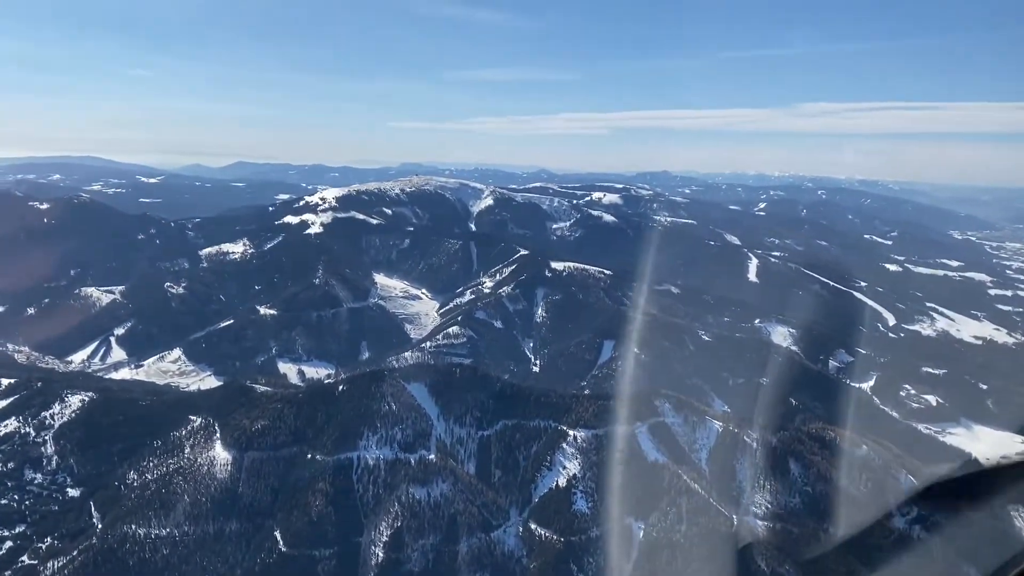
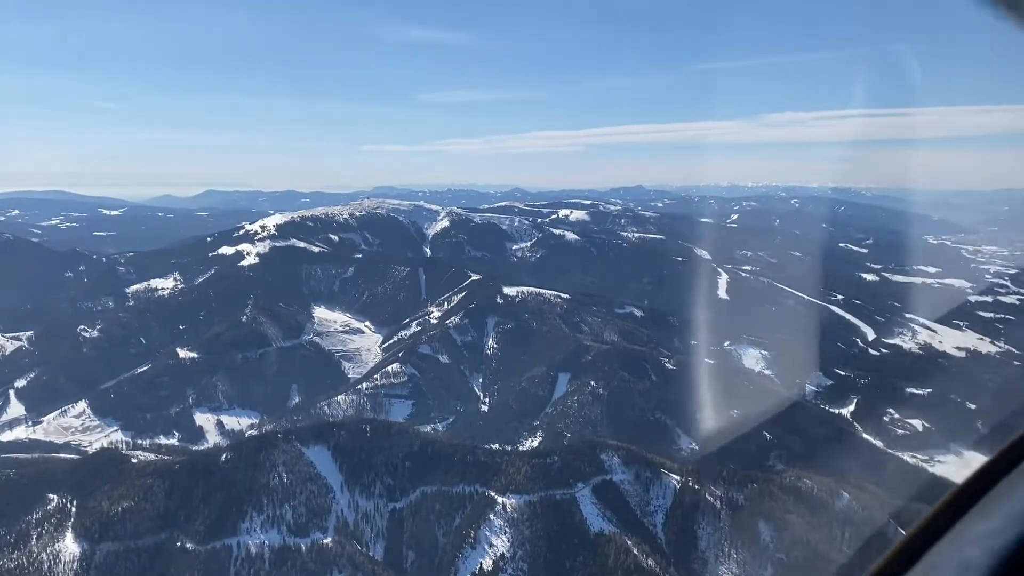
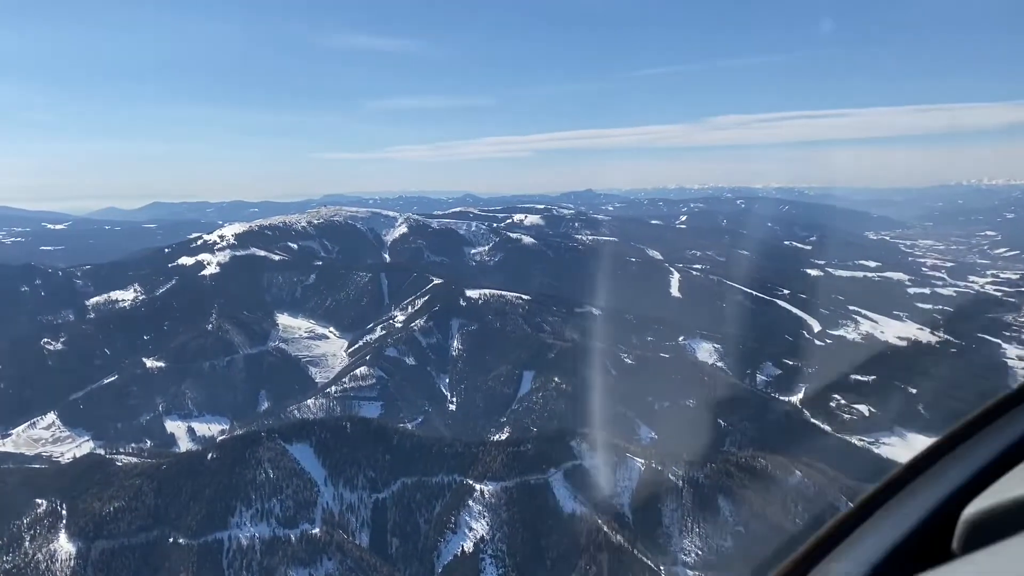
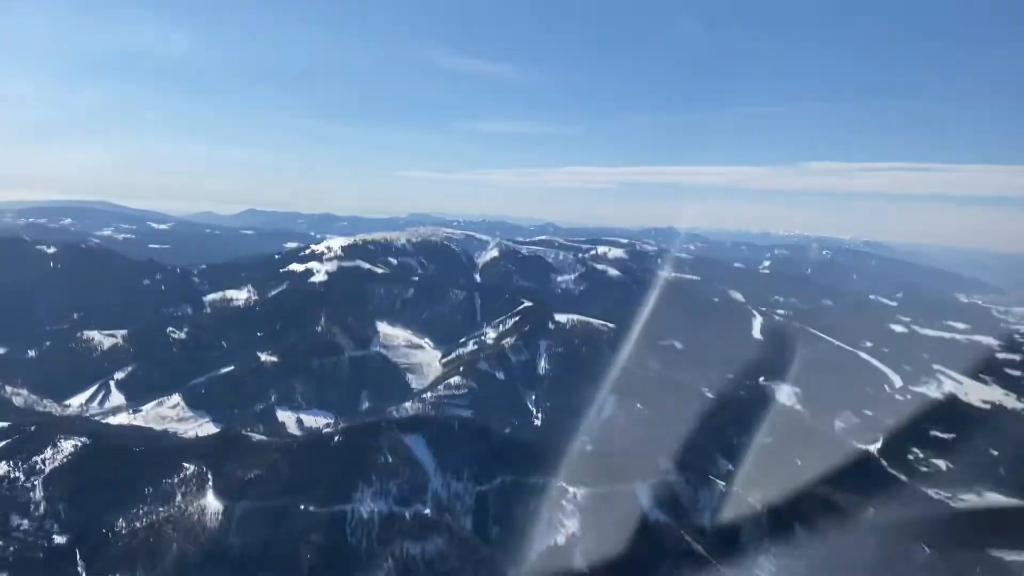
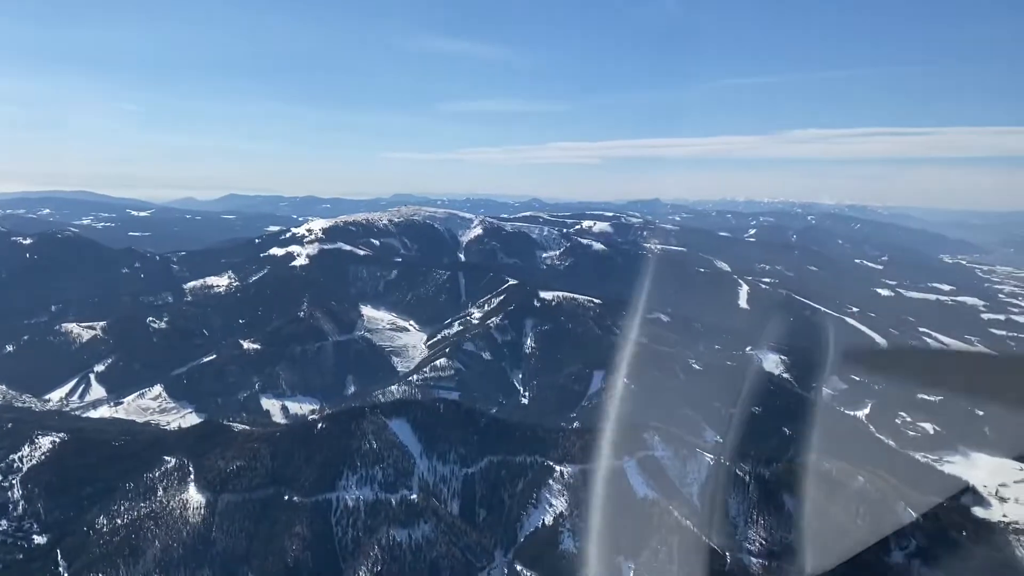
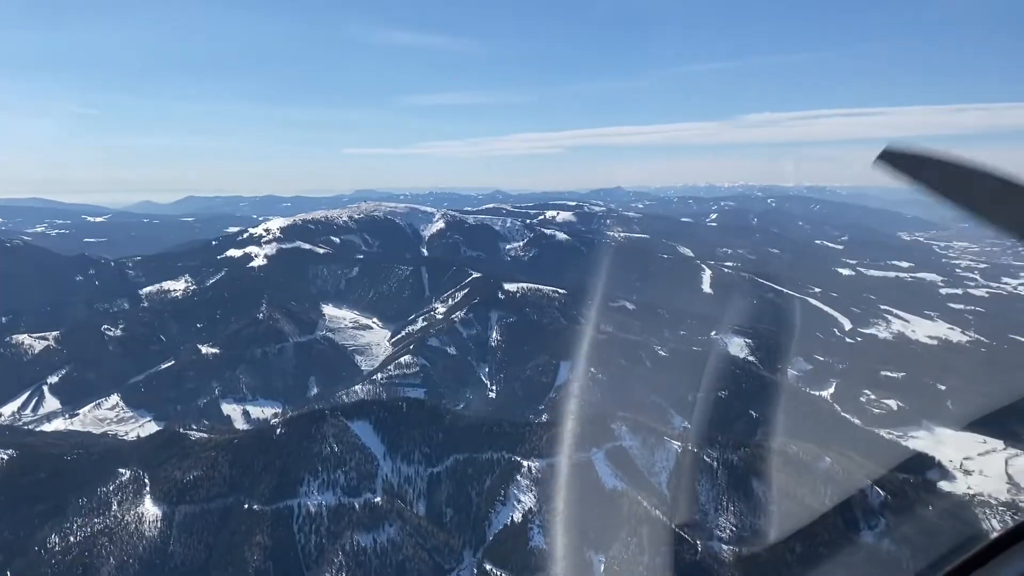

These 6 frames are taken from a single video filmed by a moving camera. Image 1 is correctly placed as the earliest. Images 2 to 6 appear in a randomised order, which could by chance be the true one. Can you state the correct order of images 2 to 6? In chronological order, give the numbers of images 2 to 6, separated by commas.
4, 5, 6, 3, 2
